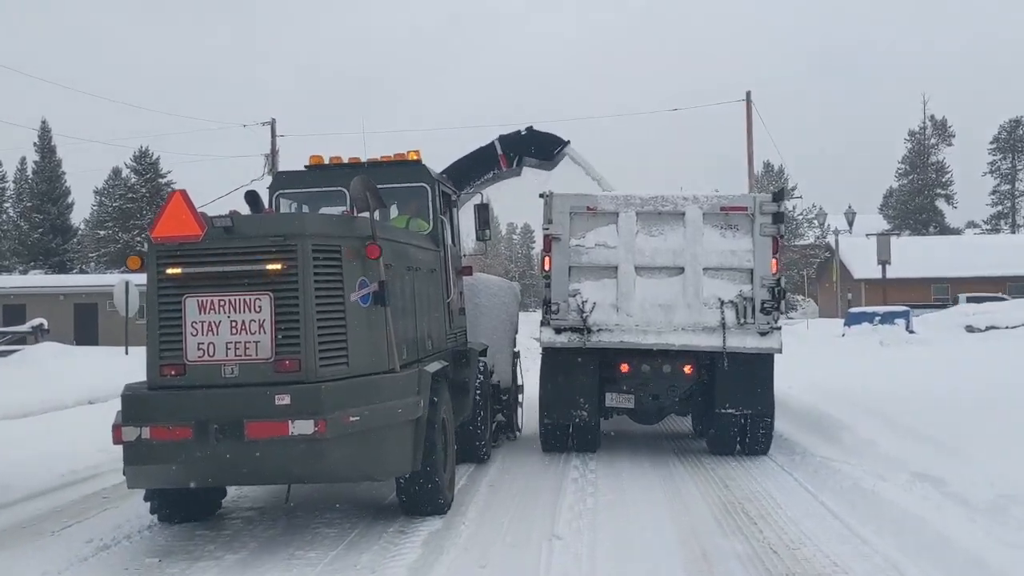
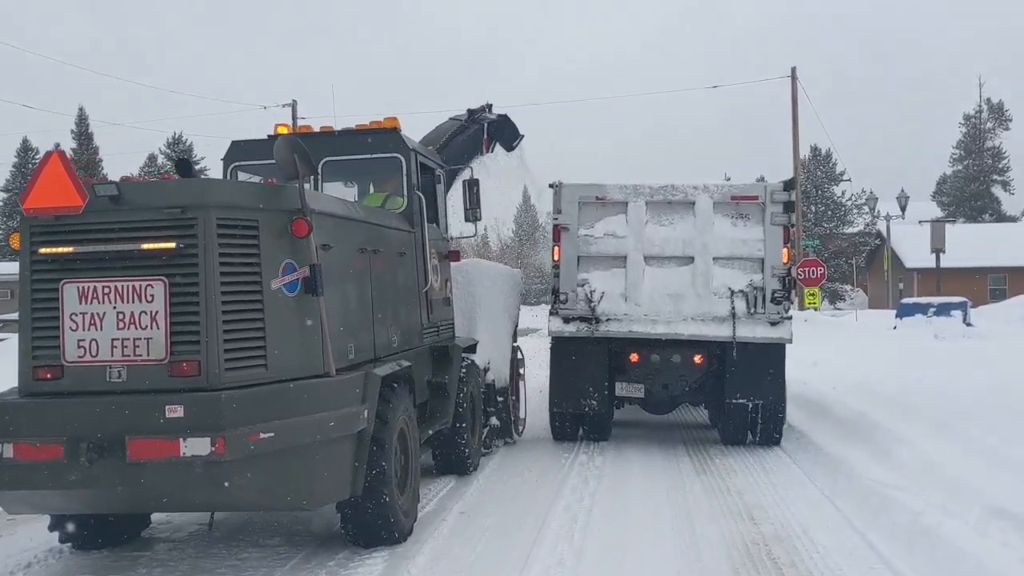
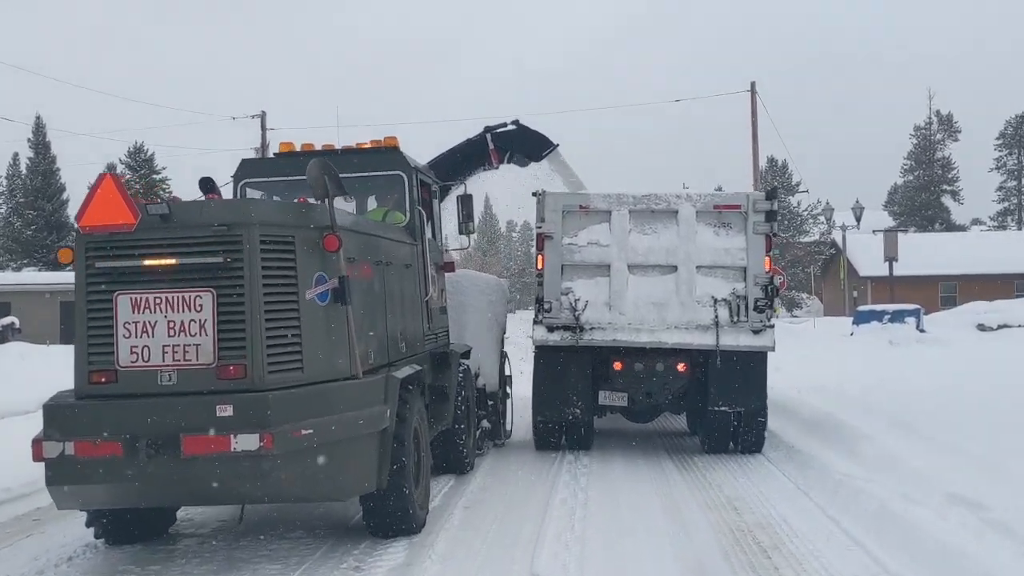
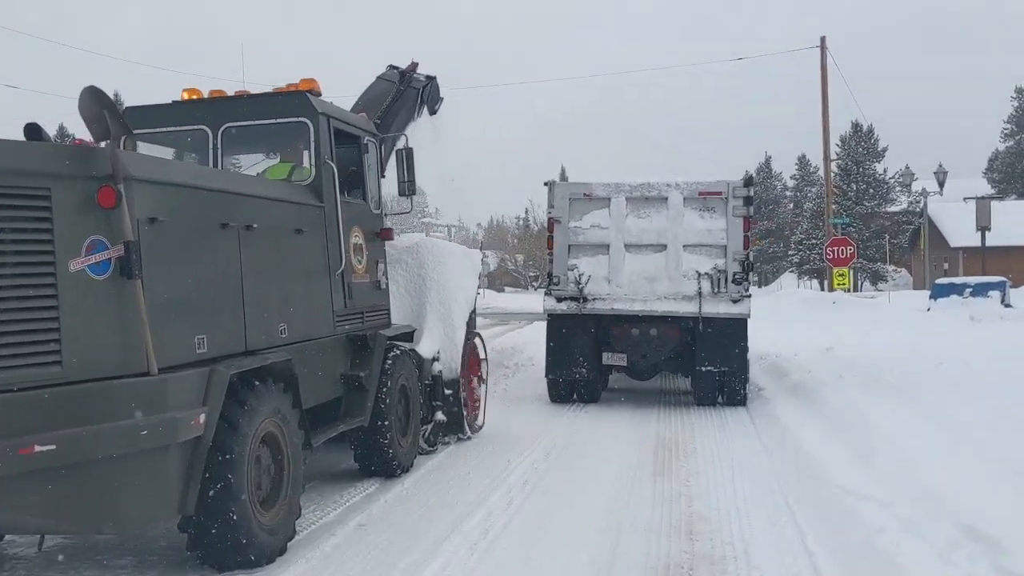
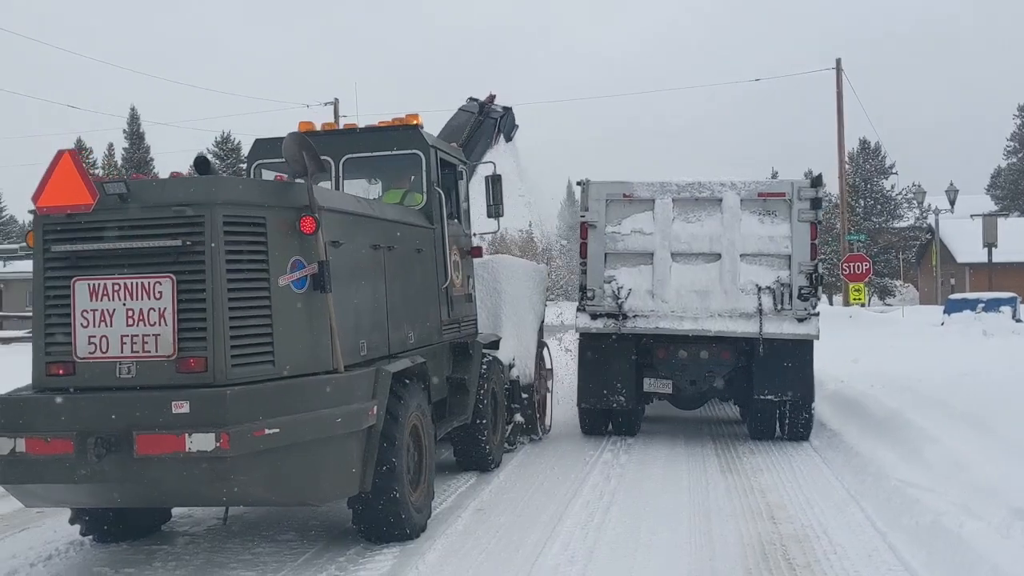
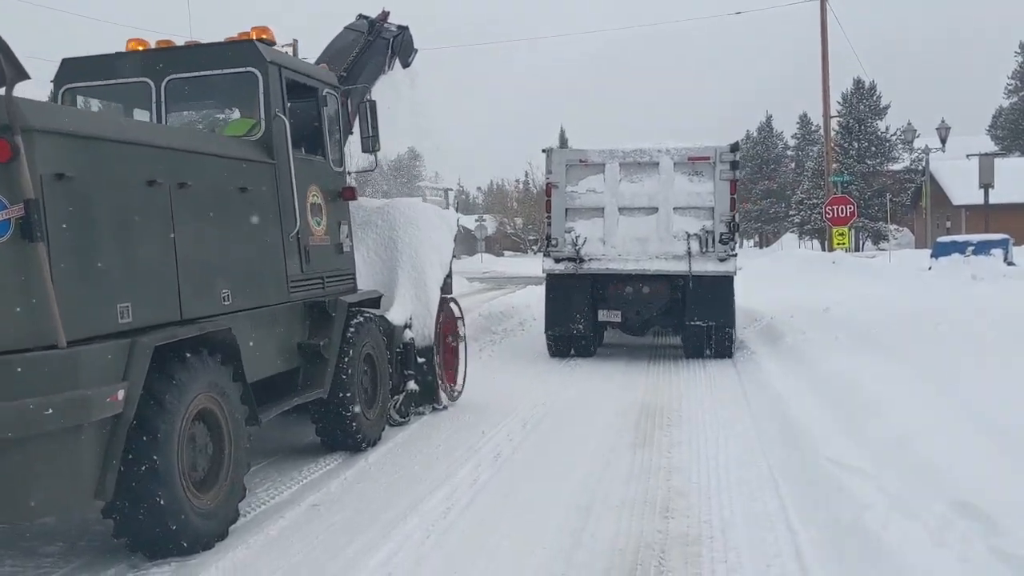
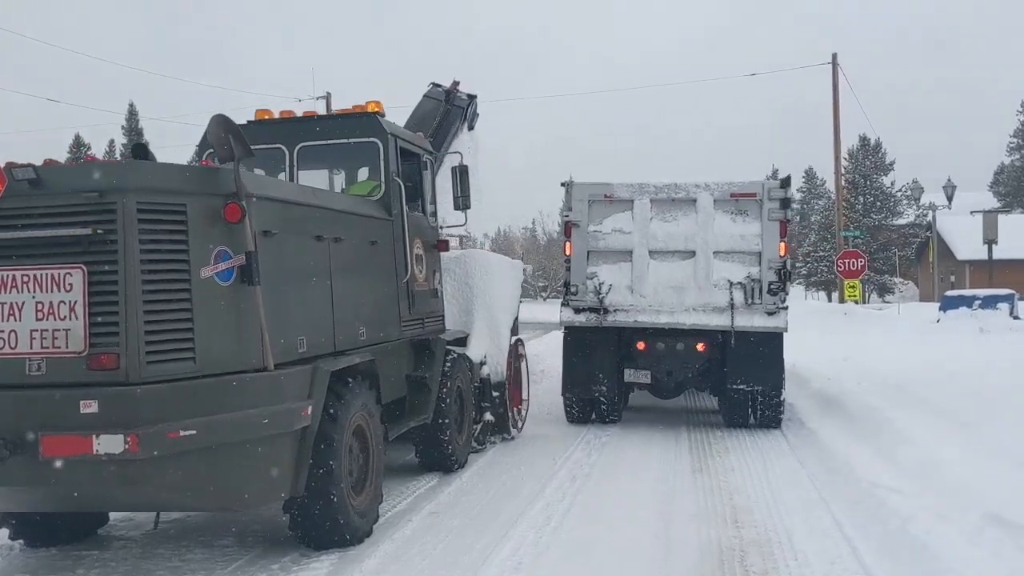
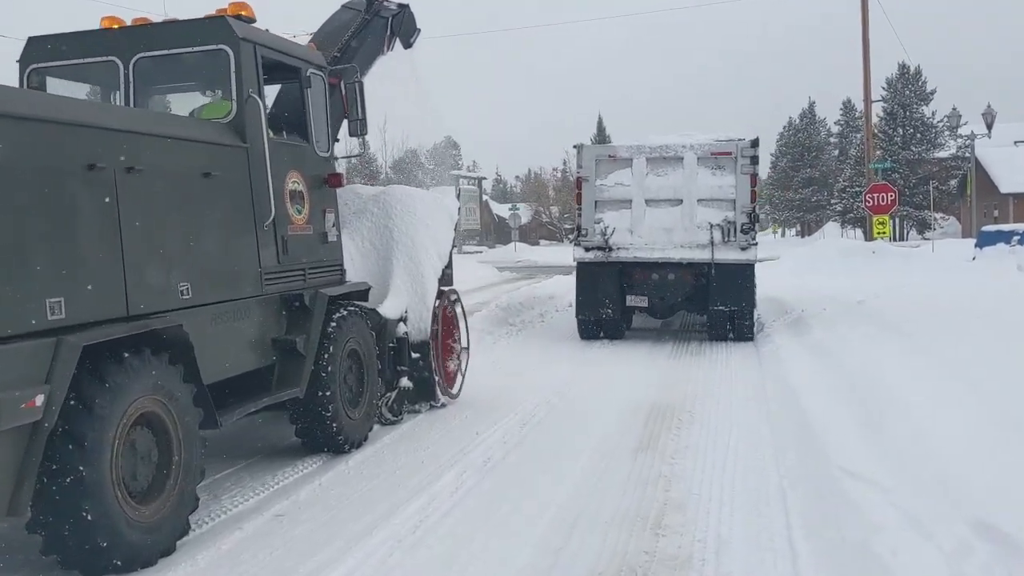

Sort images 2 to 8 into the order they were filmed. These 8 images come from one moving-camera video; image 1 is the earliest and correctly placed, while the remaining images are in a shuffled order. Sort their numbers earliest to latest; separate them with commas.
3, 2, 5, 7, 4, 6, 8
